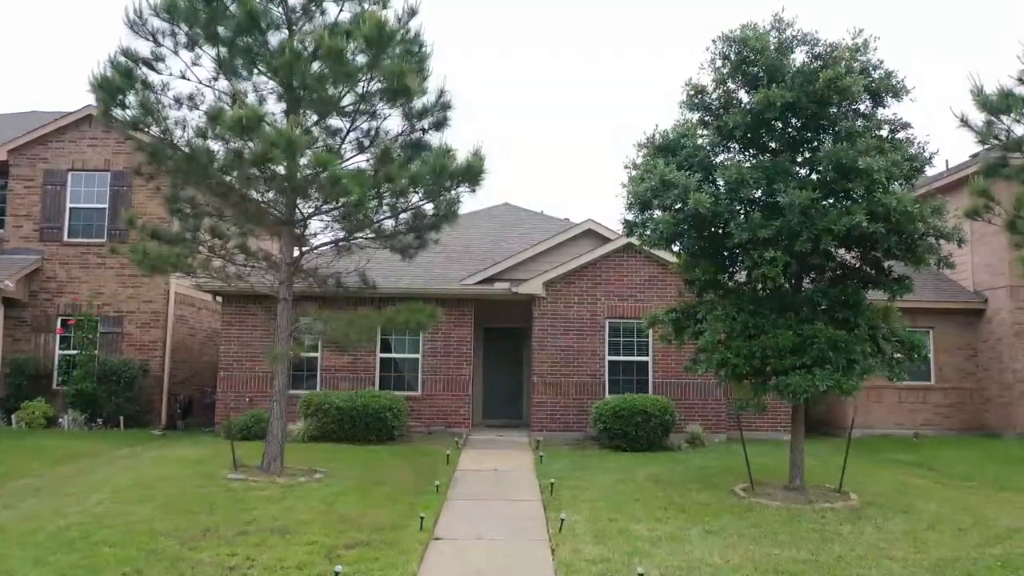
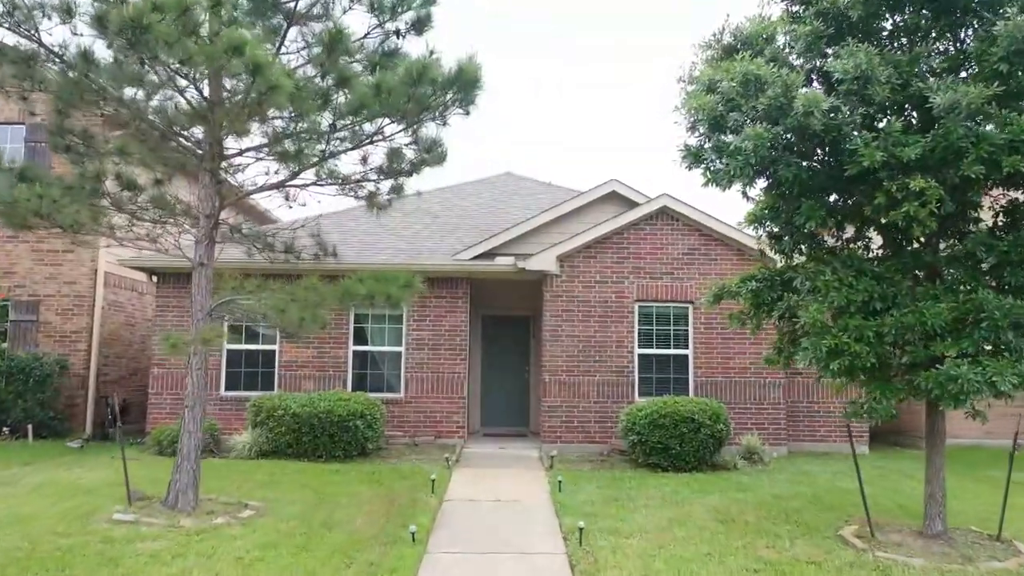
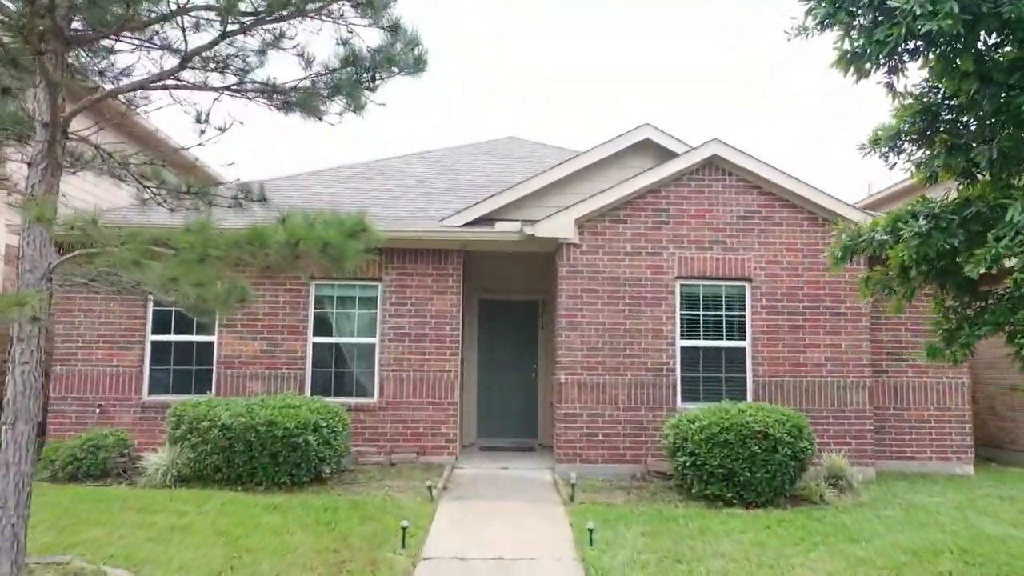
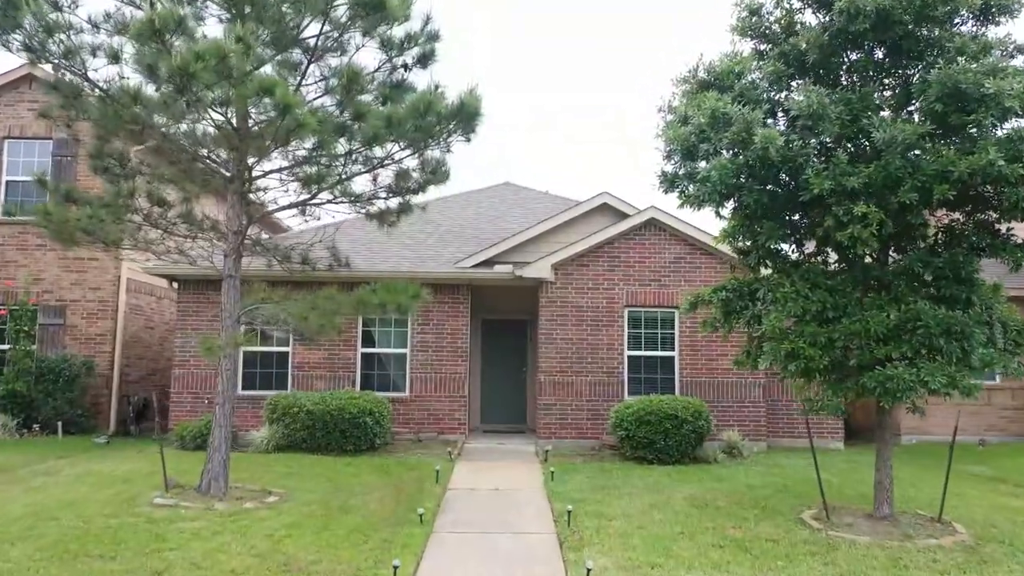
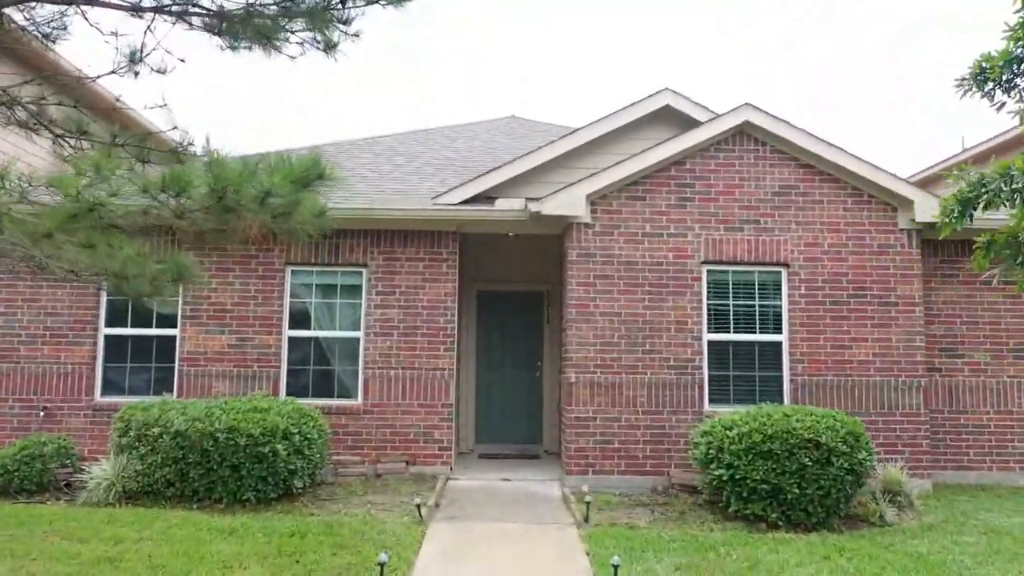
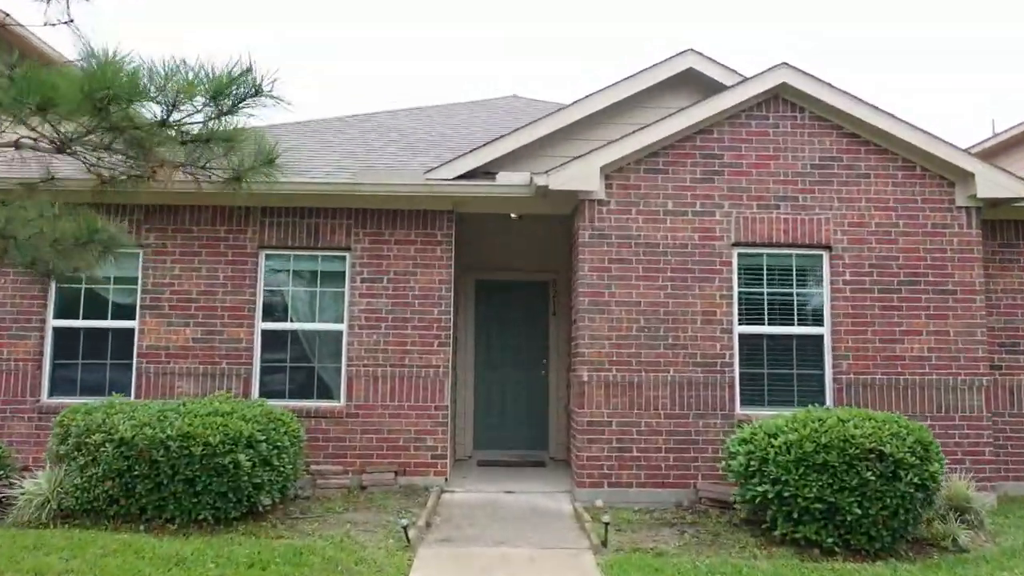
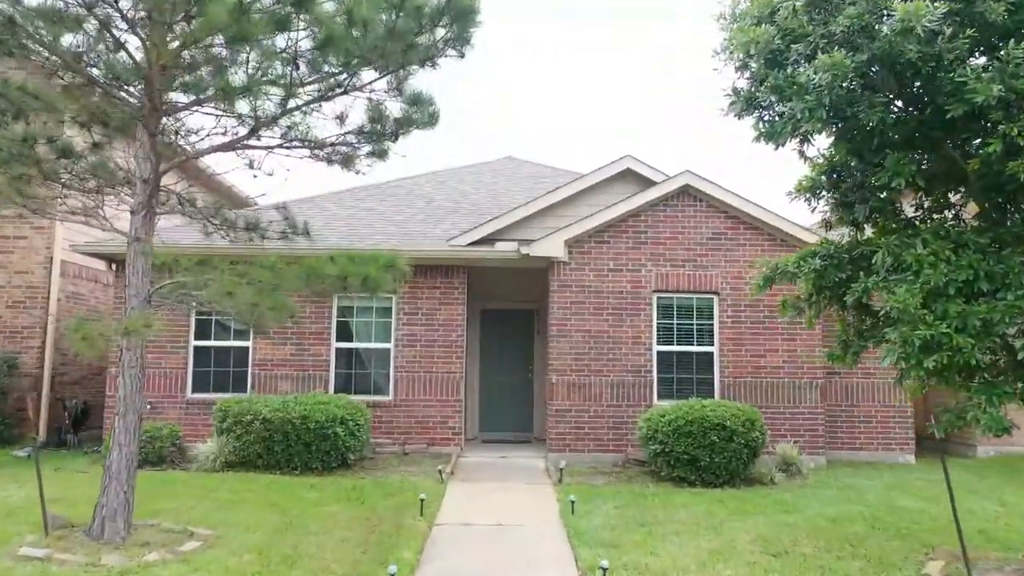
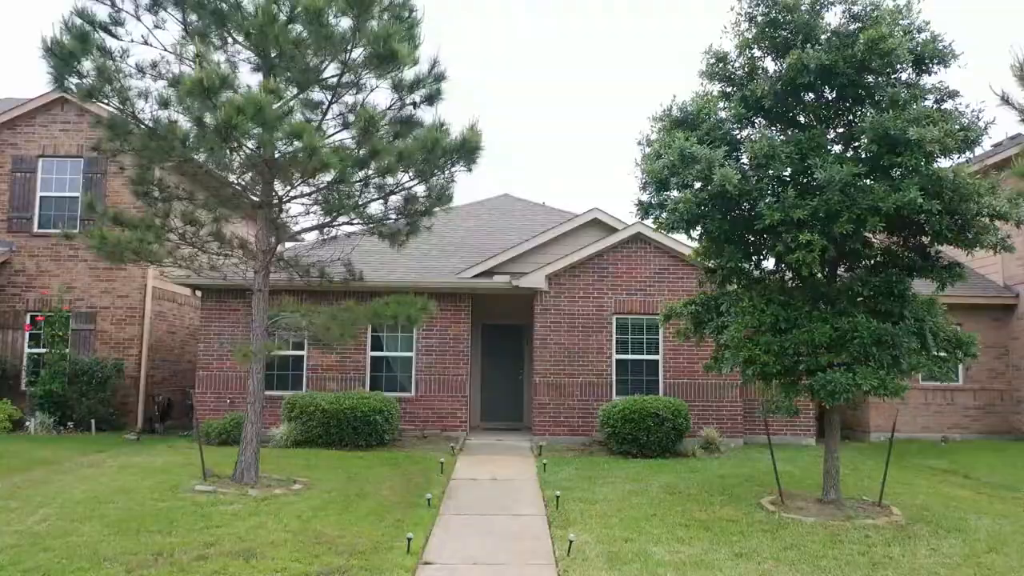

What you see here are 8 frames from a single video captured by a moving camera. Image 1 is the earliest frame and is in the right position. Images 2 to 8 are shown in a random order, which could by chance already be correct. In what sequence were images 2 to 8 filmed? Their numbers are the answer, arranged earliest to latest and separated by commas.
8, 4, 2, 7, 3, 5, 6
